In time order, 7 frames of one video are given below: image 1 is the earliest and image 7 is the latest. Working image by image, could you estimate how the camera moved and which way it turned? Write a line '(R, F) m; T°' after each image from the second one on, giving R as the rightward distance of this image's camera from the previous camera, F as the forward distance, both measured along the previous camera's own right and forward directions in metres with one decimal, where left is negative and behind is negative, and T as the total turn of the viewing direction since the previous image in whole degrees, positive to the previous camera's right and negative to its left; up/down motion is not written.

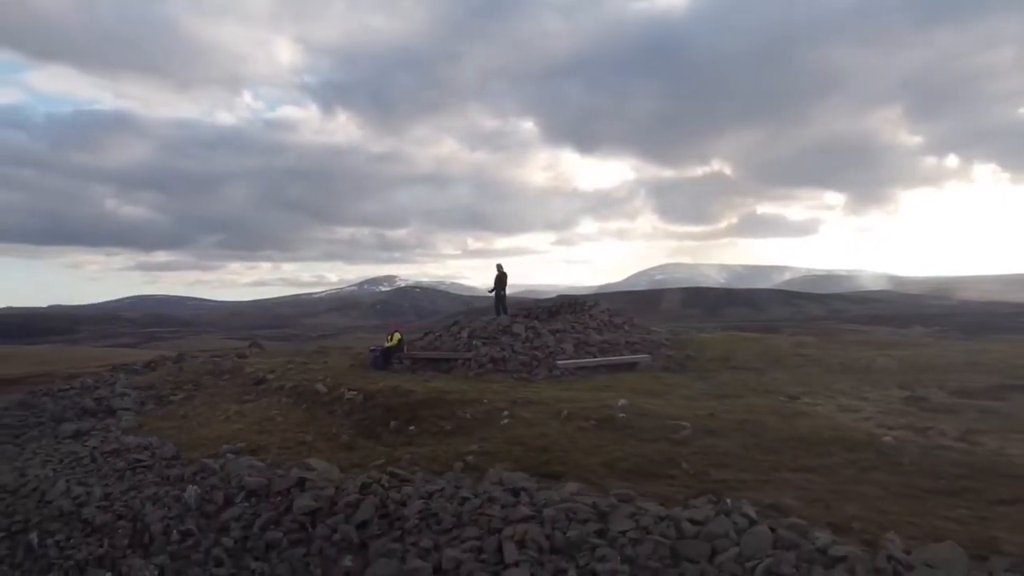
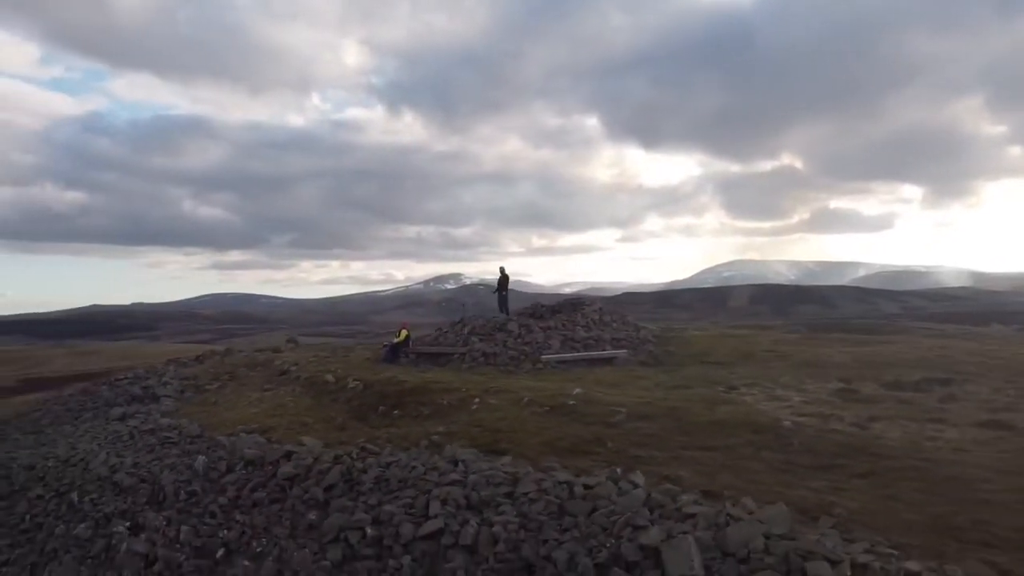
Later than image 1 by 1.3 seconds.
(+2.3, -2.3) m; -5°
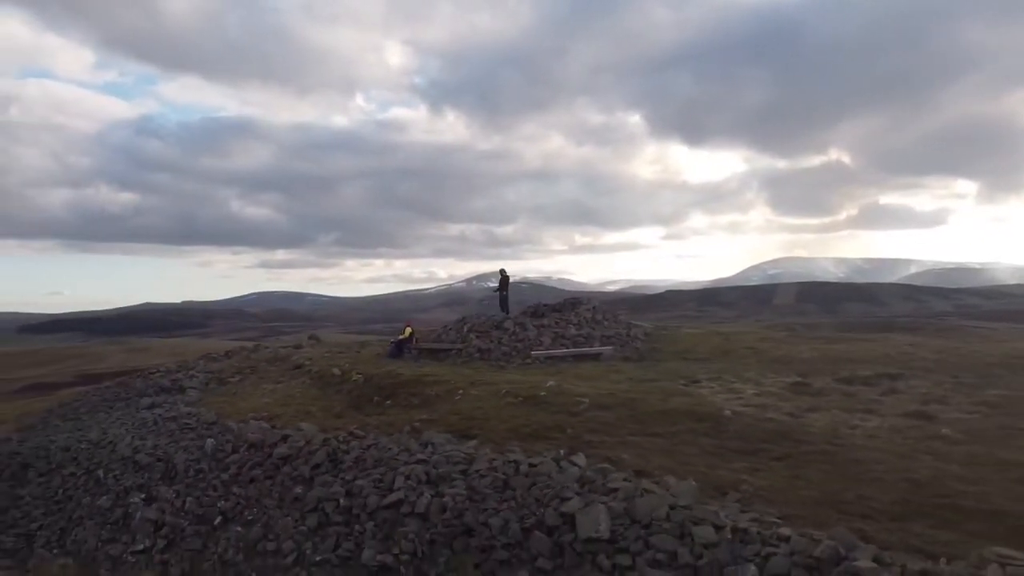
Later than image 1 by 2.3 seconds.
(+1.7, -1.8) m; -3°
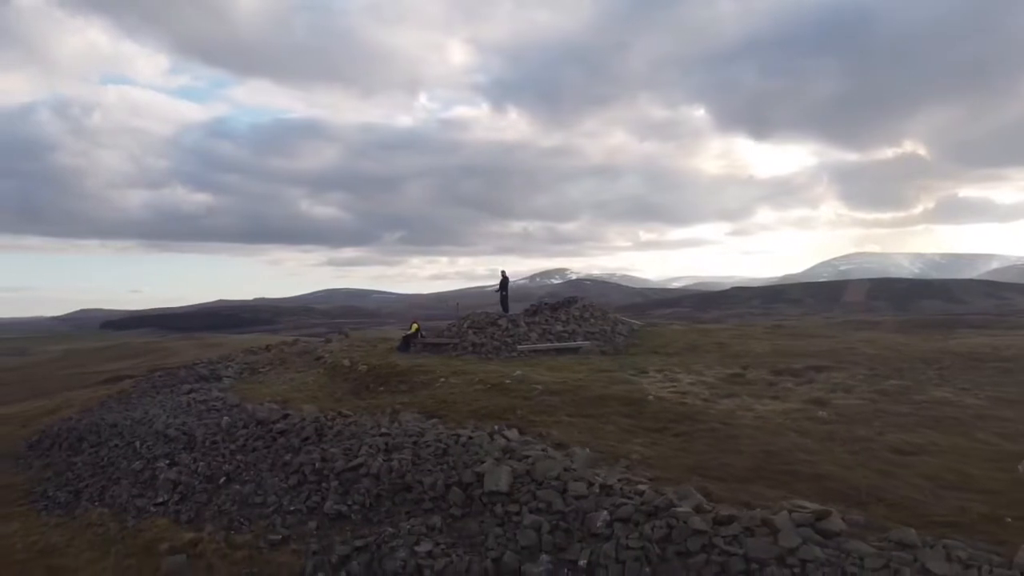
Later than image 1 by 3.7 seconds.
(+2.7, -3.0) m; -4°
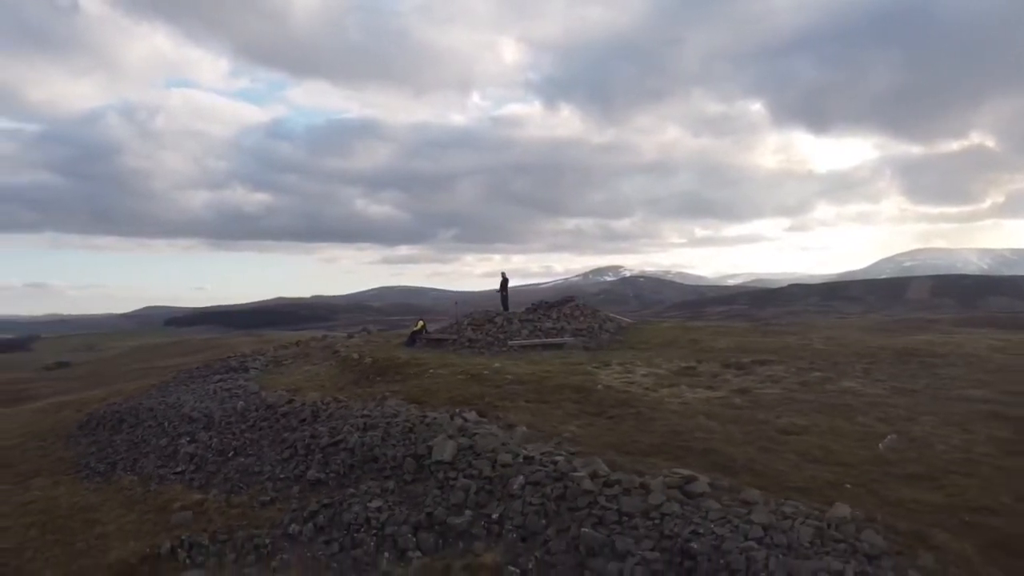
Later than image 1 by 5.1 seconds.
(+2.5, -2.9) m; -4°
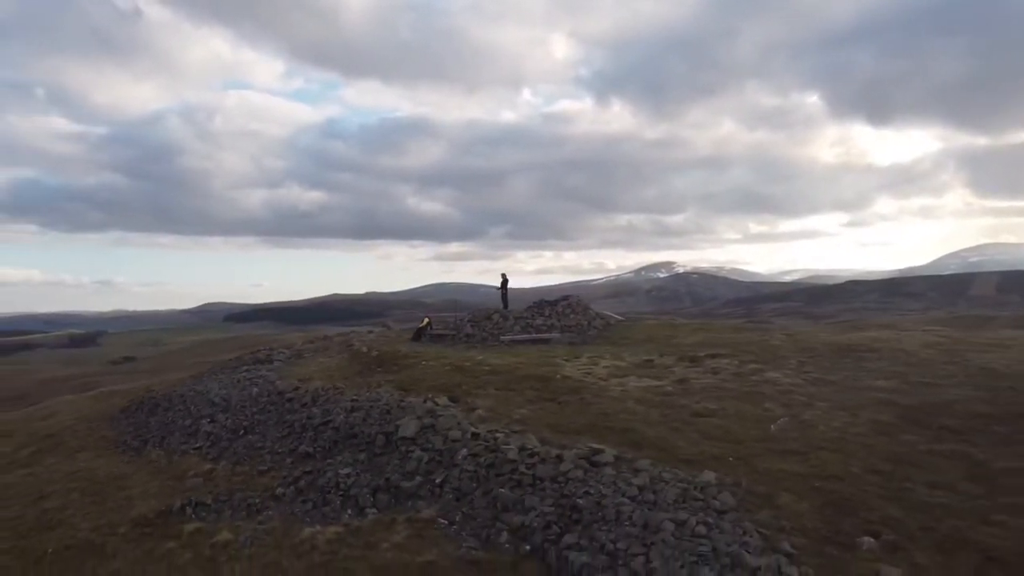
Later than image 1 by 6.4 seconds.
(+2.6, -3.1) m; -4°
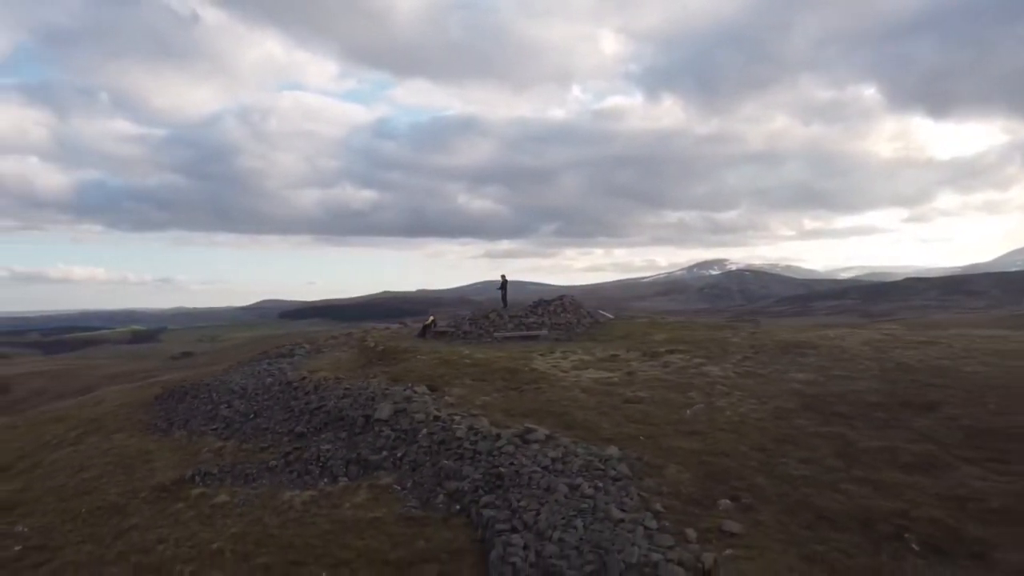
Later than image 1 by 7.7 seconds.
(+2.8, -3.2) m; -4°
